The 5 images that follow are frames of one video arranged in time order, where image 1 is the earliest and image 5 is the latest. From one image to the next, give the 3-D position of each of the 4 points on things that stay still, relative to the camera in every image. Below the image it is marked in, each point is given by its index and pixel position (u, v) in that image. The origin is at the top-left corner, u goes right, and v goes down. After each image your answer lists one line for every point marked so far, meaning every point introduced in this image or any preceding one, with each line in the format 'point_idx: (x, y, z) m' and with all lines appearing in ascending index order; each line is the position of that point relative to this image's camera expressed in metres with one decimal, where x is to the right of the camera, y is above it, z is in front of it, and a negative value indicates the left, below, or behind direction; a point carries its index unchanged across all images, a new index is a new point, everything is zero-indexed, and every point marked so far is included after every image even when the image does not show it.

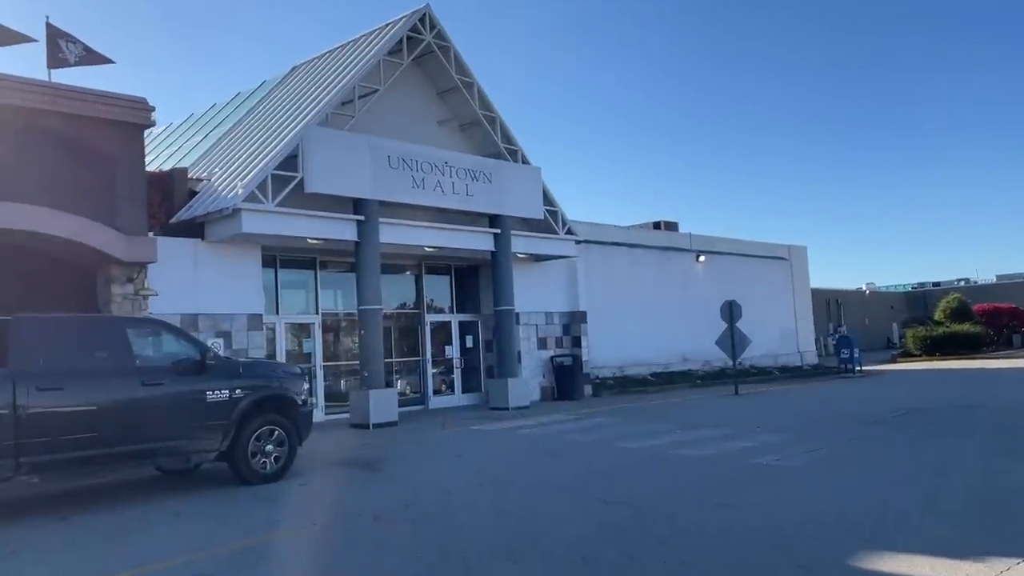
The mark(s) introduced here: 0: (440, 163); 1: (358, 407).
0: (-1.6, +2.8, +18.7) m
1: (-3.2, -2.5, +17.0) m
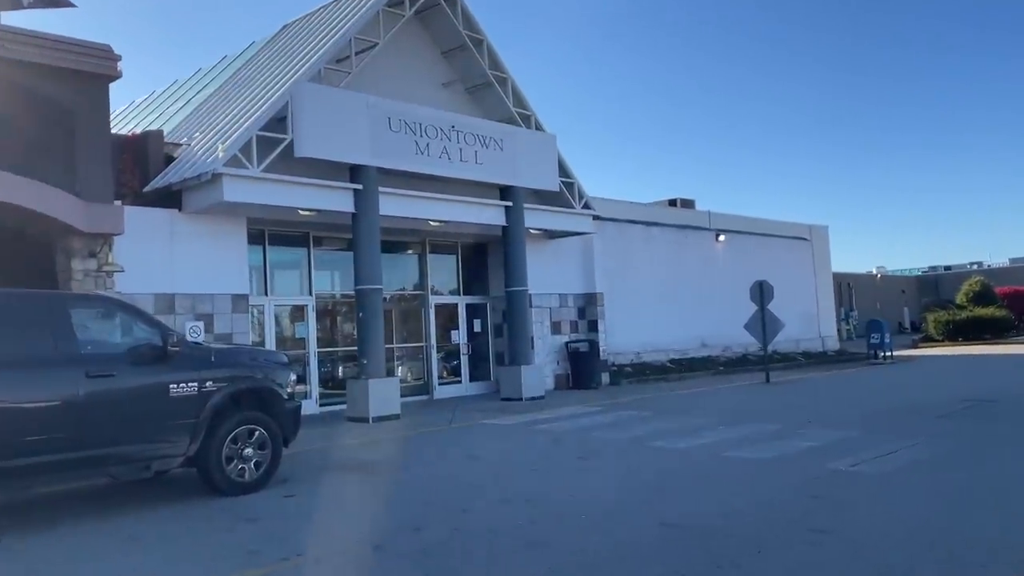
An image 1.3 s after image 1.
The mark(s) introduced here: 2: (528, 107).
0: (-1.4, +3.3, +16.8) m
1: (-2.9, -2.0, +15.3) m
2: (+0.4, +4.2, +19.0) m
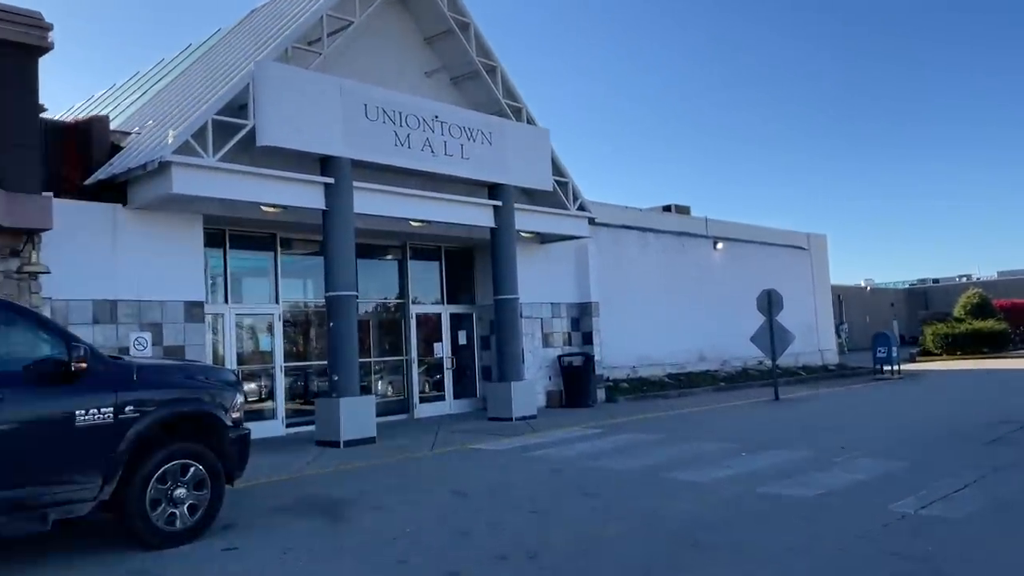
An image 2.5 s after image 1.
0: (-1.5, +3.1, +15.2) m
1: (-3.1, -2.2, +13.5) m
2: (+0.2, +4.0, +17.4) m
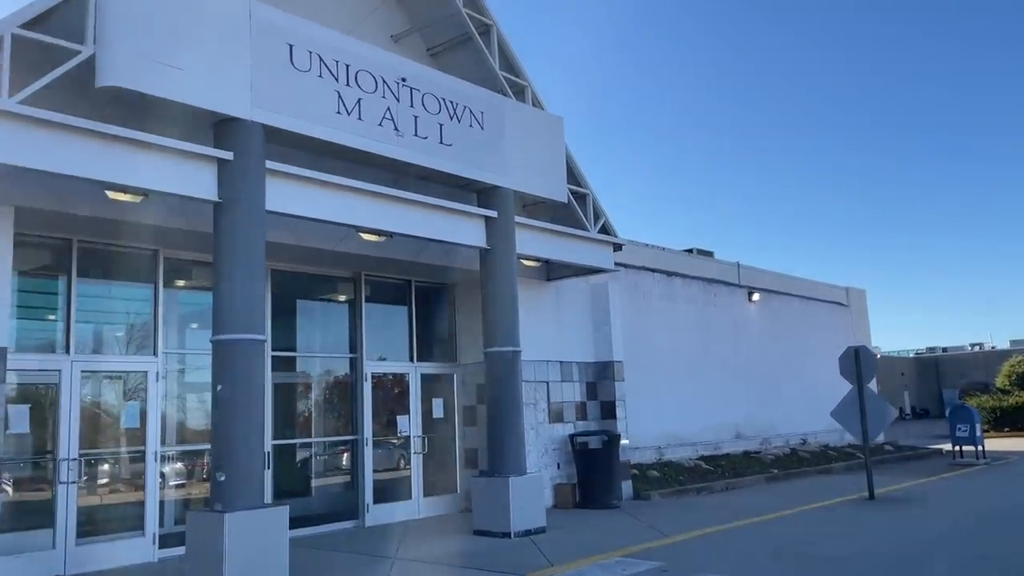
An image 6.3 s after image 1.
0: (-1.5, +2.6, +10.2) m
1: (-3.0, -2.5, +8.1) m
2: (+0.2, +3.2, +12.5) m
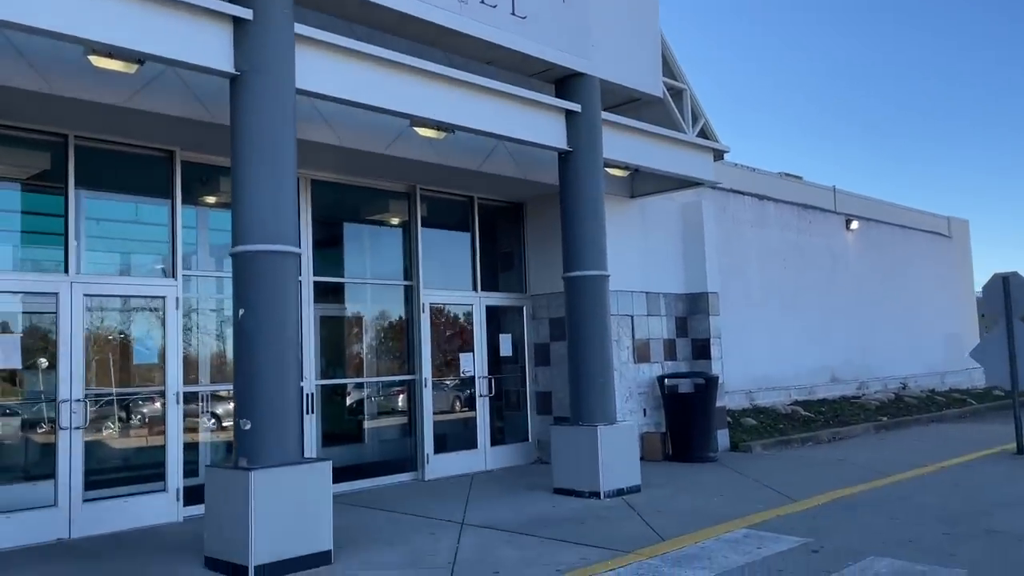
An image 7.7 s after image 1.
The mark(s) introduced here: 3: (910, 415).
0: (-0.6, +3.5, +8.1) m
1: (-2.2, -1.7, +6.4) m
2: (+1.2, +4.3, +10.3) m
3: (+8.2, -2.6, +17.1) m
